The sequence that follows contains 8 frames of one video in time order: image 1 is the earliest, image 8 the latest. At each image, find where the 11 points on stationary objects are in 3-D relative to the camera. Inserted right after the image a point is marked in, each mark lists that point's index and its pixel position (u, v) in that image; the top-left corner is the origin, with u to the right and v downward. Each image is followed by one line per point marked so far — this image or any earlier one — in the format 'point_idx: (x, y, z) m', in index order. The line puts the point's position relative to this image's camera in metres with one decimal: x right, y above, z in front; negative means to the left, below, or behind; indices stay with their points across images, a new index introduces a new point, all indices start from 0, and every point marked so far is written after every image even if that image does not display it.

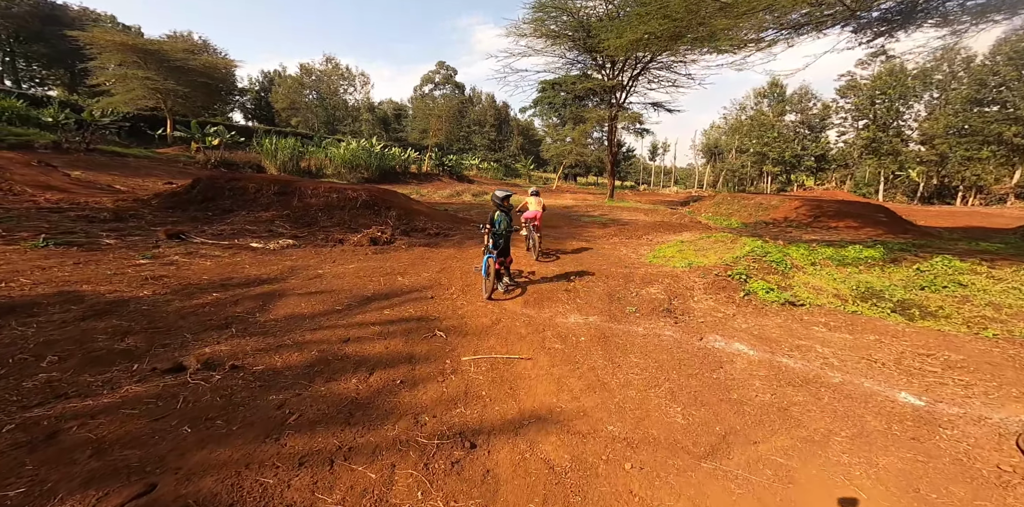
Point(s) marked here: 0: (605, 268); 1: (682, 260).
0: (+1.7, -0.3, +8.5) m
1: (+3.2, -0.1, +9.0) m
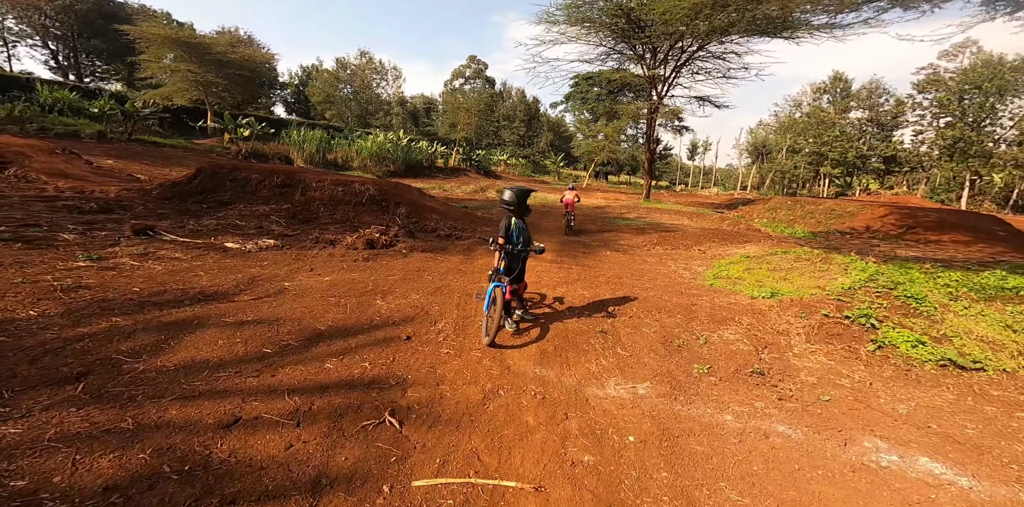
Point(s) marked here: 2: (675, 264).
0: (+1.9, -0.5, +6.3) m
1: (+3.4, -0.4, +6.6) m
2: (+2.7, -0.2, +8.1) m
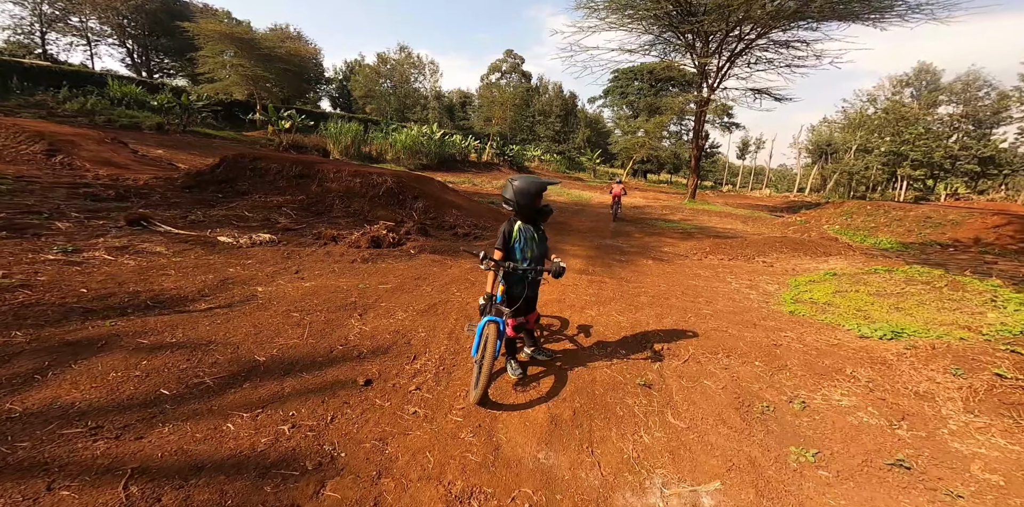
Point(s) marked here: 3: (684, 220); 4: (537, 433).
0: (+2.0, -0.7, +4.7) m
1: (+3.6, -0.6, +4.9) m
2: (+3.0, -0.4, +6.4) m
3: (+4.6, +0.9, +12.6) m
4: (+0.2, -1.1, +3.0) m
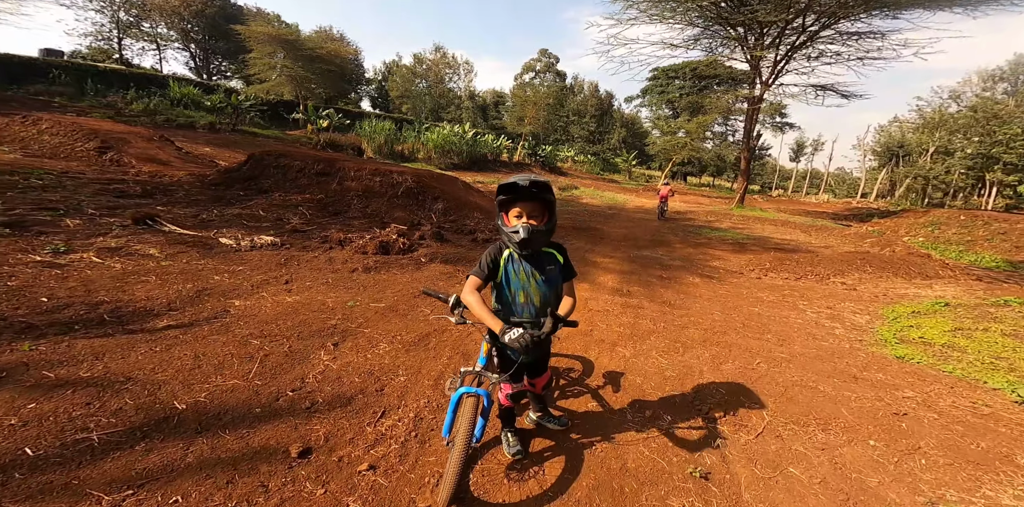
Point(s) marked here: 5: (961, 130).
0: (+2.1, -0.9, +3.5) m
1: (+3.6, -0.8, +3.6) m
2: (+3.2, -0.6, +5.1) m
3: (+5.3, +0.6, +11.1) m
4: (+0.1, -1.2, +1.9) m
5: (+18.2, +5.0, +19.5) m
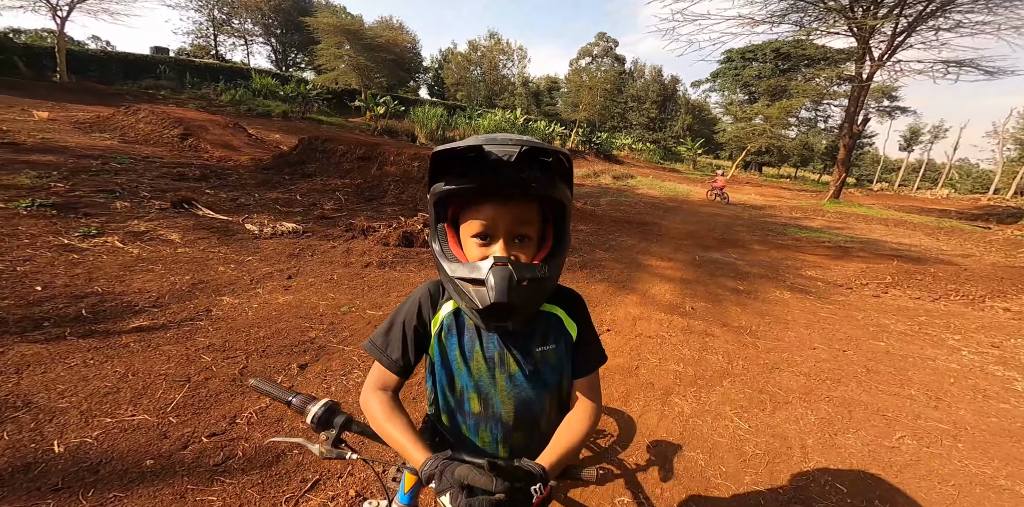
0: (+2.1, -1.0, +2.2) m
1: (+3.6, -1.0, +2.1) m
2: (+3.4, -0.7, +3.6) m
3: (+6.3, +0.5, +9.3) m
4: (-0.1, -1.3, +0.9) m
5: (+20.4, +4.7, +15.7) m
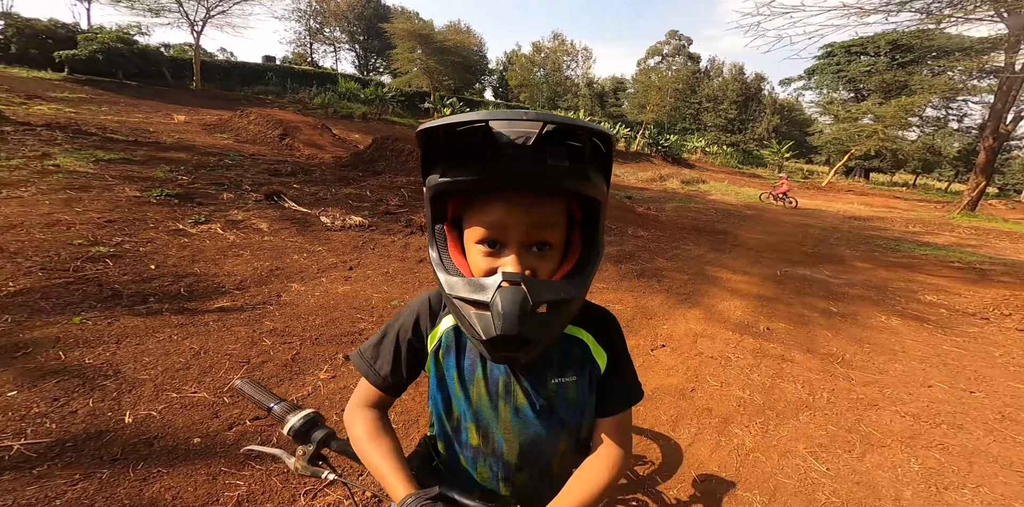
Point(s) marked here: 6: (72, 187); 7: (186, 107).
0: (+2.1, -1.1, +1.7) m
1: (+3.7, -1.2, +1.4) m
2: (+3.7, -0.9, +3.0) m
3: (+7.4, +0.2, +8.2) m
4: (-0.2, -1.3, +0.8) m
5: (+22.4, +3.6, +12.6) m
6: (-5.0, +0.8, +5.9) m
7: (-10.6, +4.8, +15.8) m
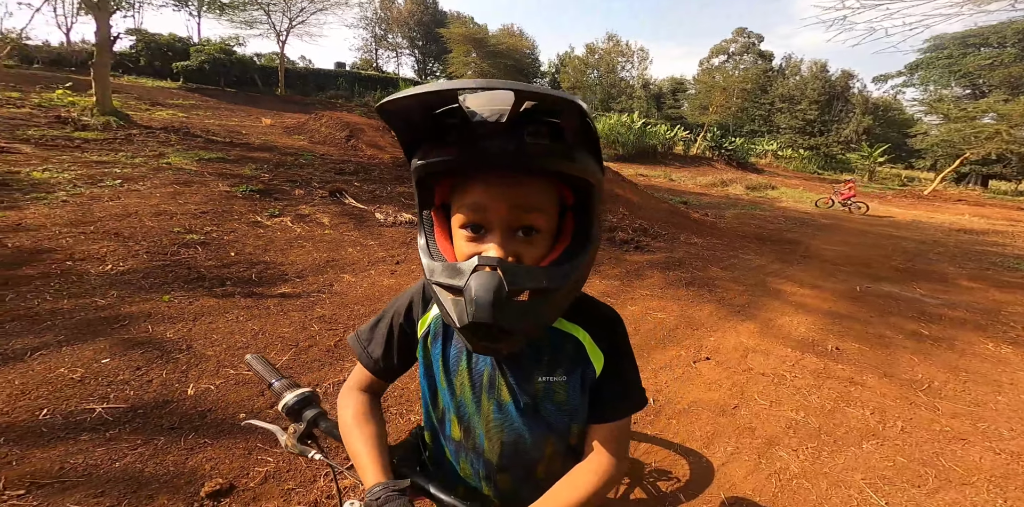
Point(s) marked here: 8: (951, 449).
0: (+2.2, -1.2, +1.5) m
1: (+3.7, -1.3, +1.0) m
2: (+3.8, -1.0, +2.6) m
3: (+8.2, -0.1, +7.3) m
4: (-0.3, -1.3, +0.8) m
5: (+23.6, +2.9, +10.1) m
6: (-4.4, +0.9, +6.3) m
7: (-8.8, +5.0, +16.8) m
8: (+2.0, -0.9, +2.4) m
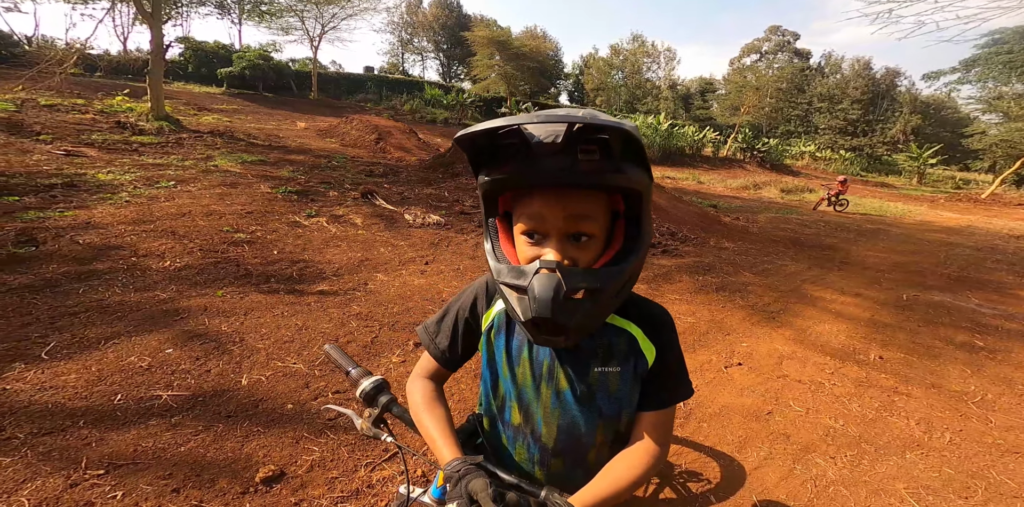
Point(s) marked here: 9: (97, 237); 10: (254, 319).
0: (+2.3, -1.2, +1.4) m
1: (+3.7, -1.3, +0.8) m
2: (+4.0, -1.0, +2.4) m
3: (+8.5, -0.2, +7.0) m
4: (-0.2, -1.3, +0.8) m
5: (+24.1, +2.6, +9.1) m
6: (-4.1, +0.9, +6.6) m
7: (-7.9, +5.0, +17.2) m
8: (+2.1, -0.9, +2.3) m
9: (-3.6, +0.1, +4.1) m
10: (-2.1, -0.5, +3.3) m
